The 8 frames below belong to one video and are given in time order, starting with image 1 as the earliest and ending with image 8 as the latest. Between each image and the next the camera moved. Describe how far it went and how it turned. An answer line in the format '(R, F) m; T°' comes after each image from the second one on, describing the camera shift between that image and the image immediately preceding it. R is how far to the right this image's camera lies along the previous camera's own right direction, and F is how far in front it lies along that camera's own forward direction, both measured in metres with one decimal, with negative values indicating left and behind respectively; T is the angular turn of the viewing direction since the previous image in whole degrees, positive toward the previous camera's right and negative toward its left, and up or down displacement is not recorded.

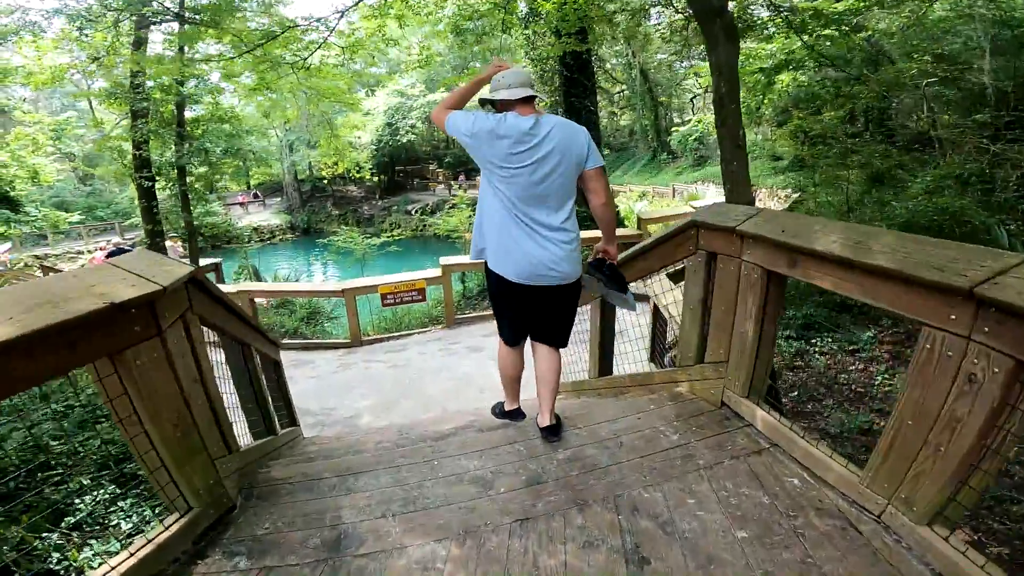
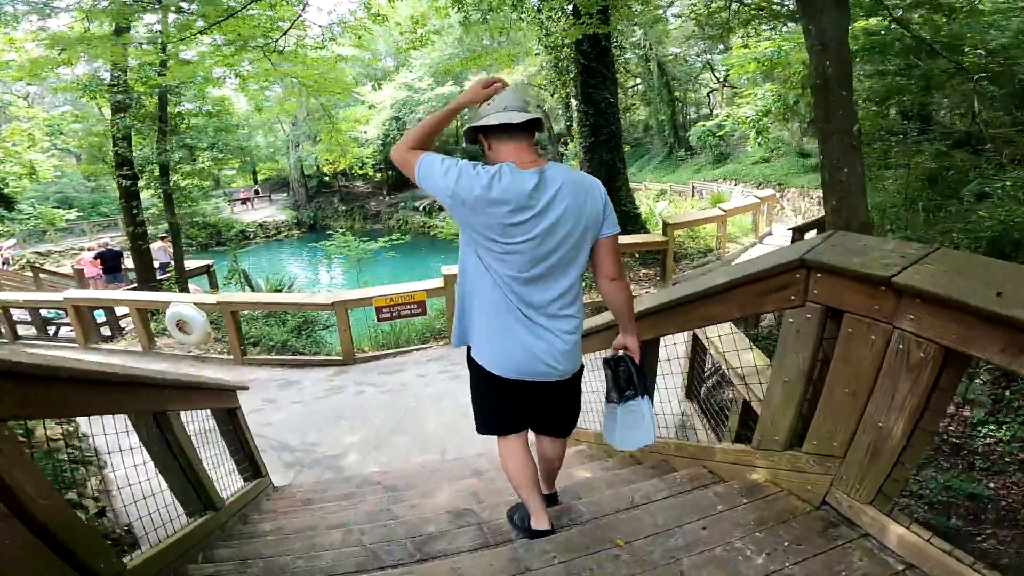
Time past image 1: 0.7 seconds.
(0.0, +0.7) m; -1°
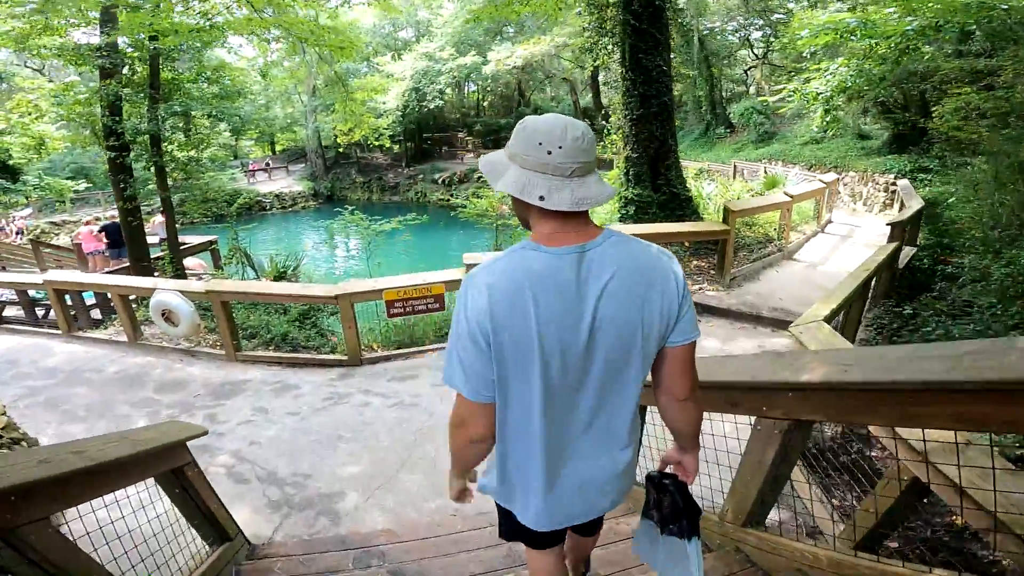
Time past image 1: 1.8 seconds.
(-0.2, +0.9) m; -2°
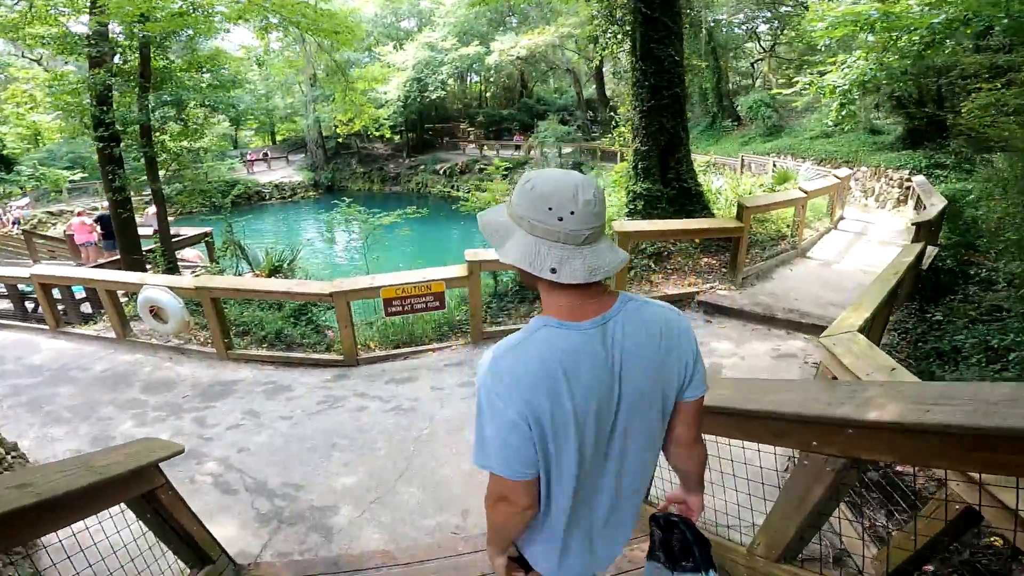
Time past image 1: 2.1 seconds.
(0.0, +0.2) m; 0°
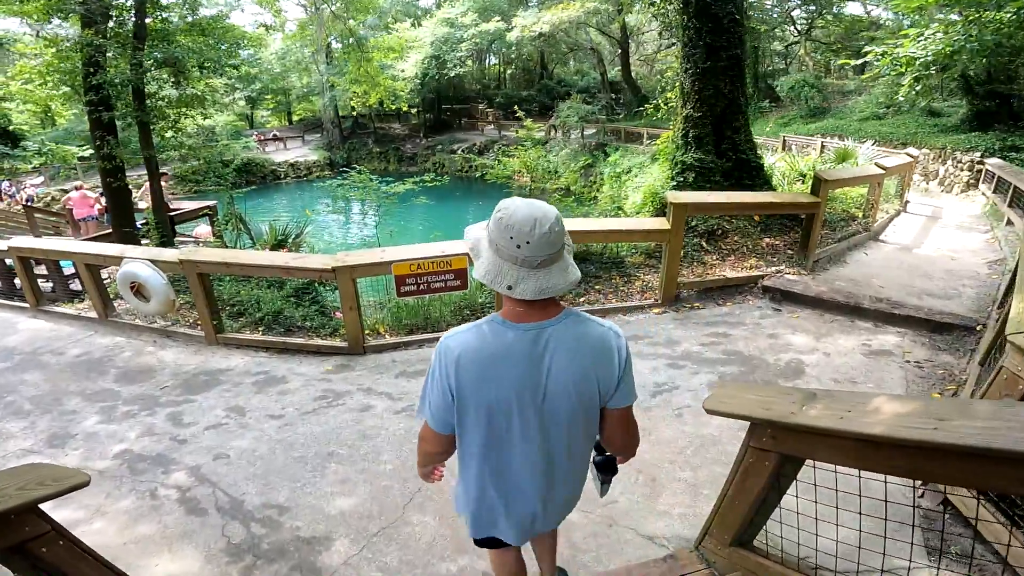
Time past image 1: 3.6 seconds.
(-0.1, +0.8) m; -2°
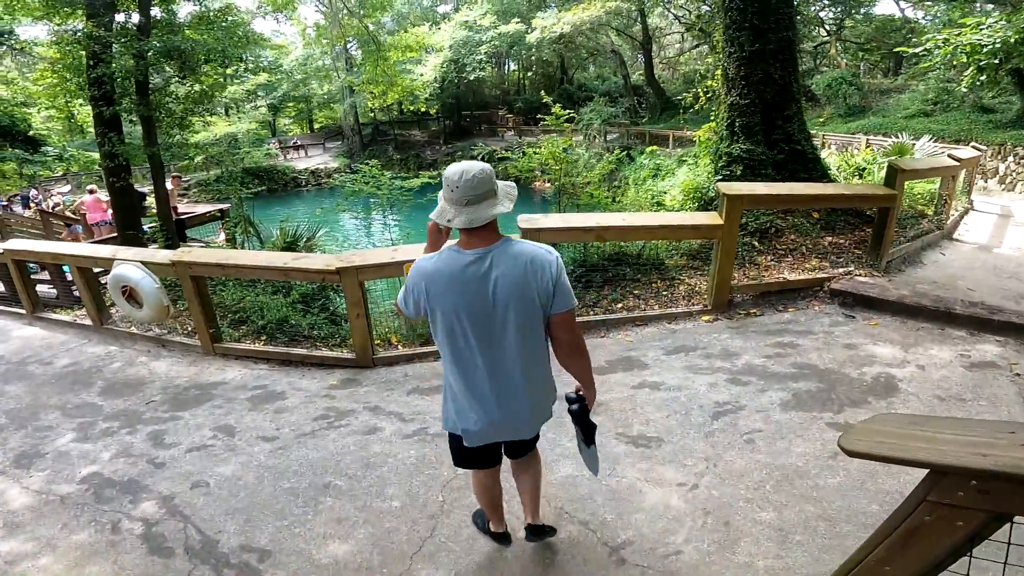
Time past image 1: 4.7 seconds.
(-0.1, +0.5) m; -2°
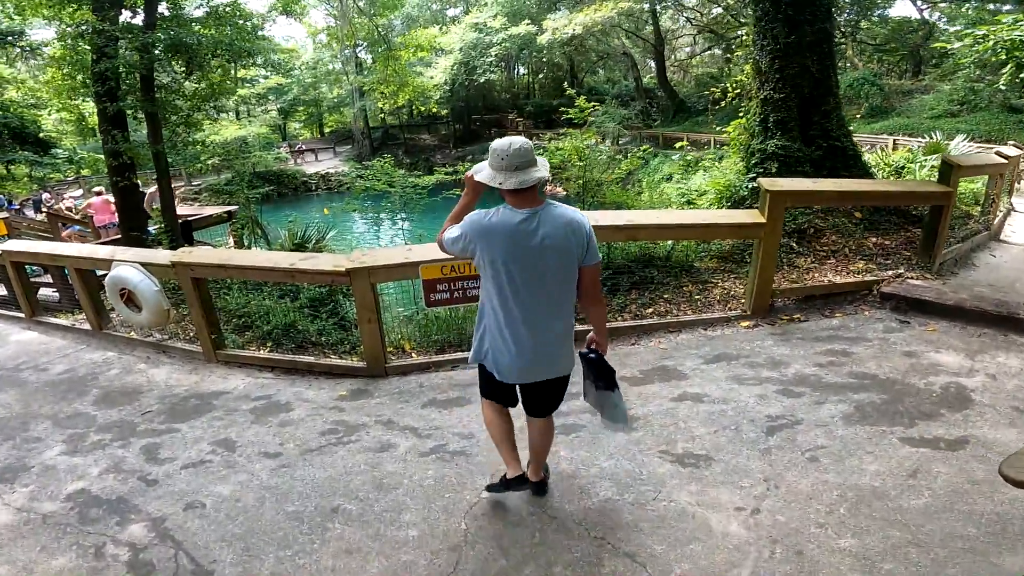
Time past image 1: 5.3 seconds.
(-0.1, +0.3) m; -1°
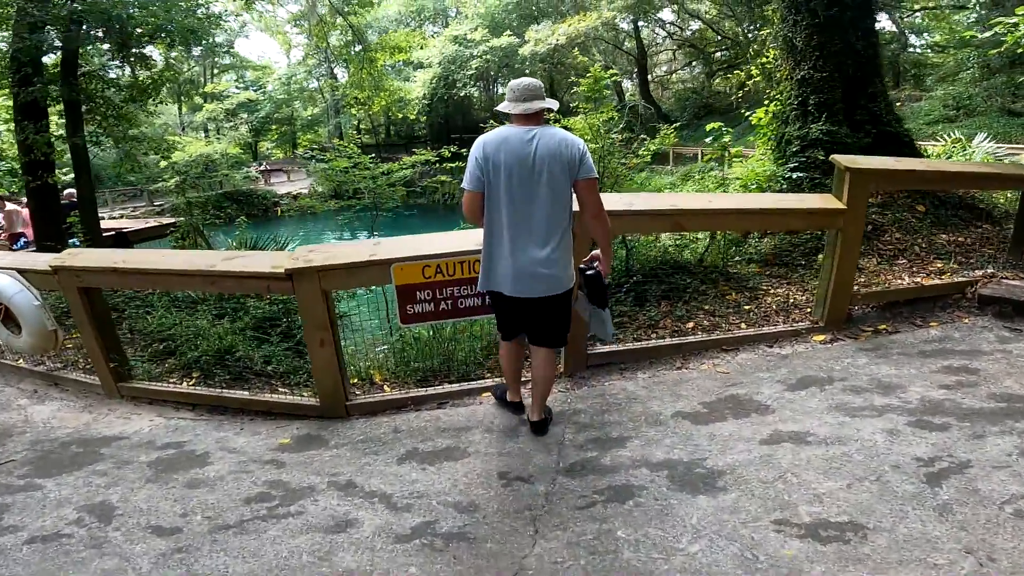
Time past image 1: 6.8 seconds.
(-0.1, +0.9) m; +2°
